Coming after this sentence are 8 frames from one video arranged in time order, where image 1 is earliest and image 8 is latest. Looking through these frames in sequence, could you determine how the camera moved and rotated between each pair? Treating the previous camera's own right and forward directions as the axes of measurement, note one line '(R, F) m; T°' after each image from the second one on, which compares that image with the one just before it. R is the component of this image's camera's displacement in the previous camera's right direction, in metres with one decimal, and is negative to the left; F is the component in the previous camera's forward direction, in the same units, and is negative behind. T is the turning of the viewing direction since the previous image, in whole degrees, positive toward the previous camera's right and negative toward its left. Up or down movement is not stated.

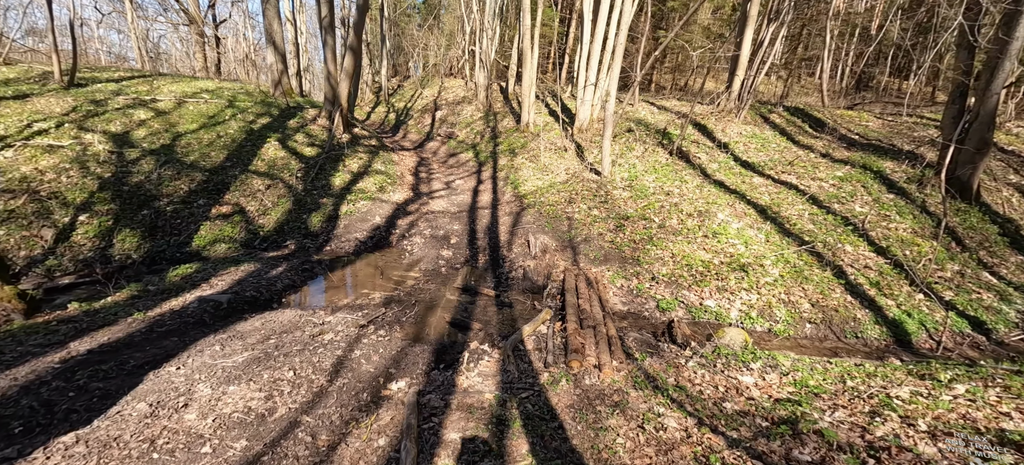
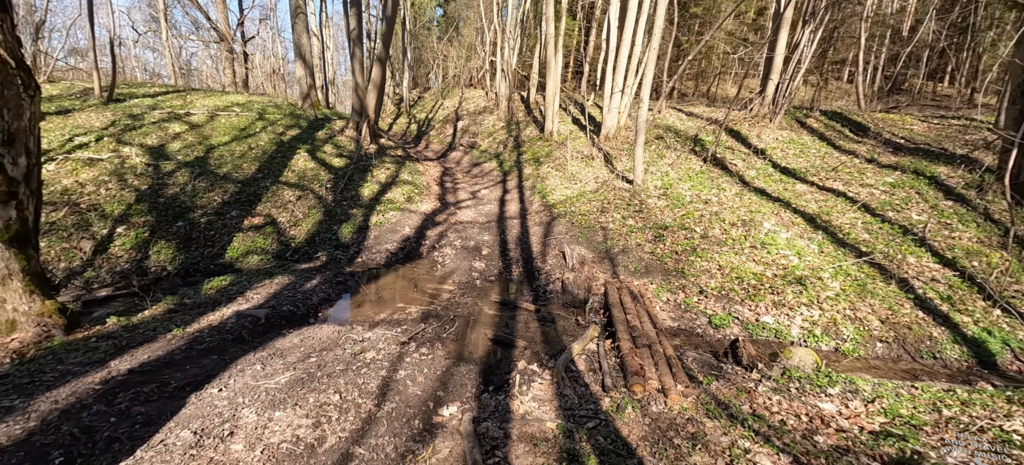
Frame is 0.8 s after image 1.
(-0.2, +0.1) m; -2°
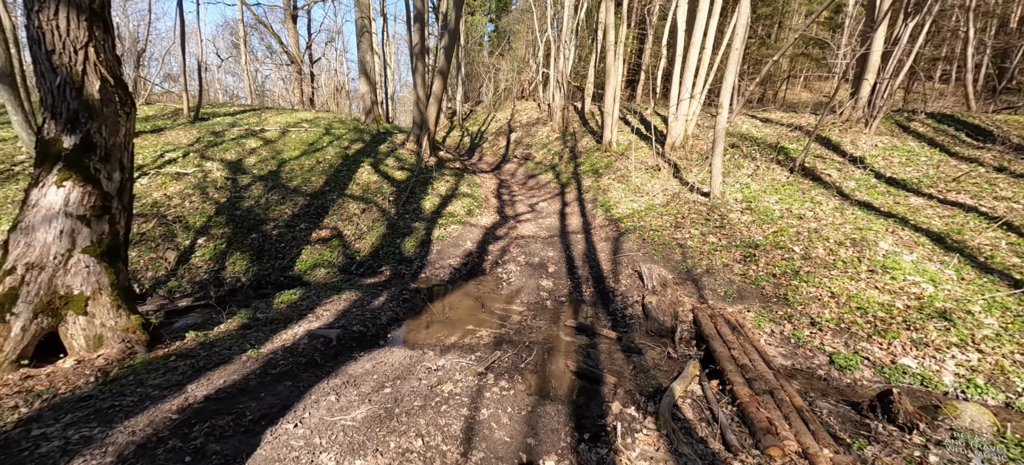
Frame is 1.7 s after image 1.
(-0.2, +0.3) m; -6°
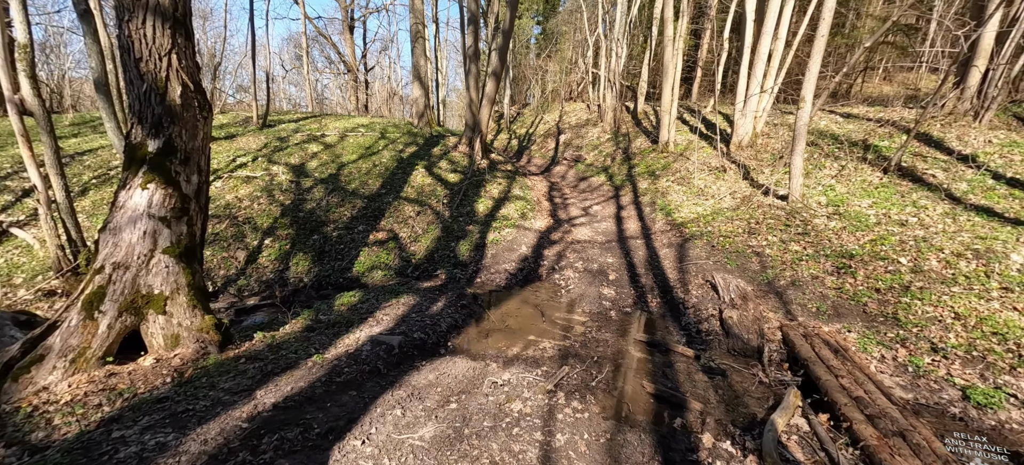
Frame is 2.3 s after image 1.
(-0.2, +0.2) m; -6°
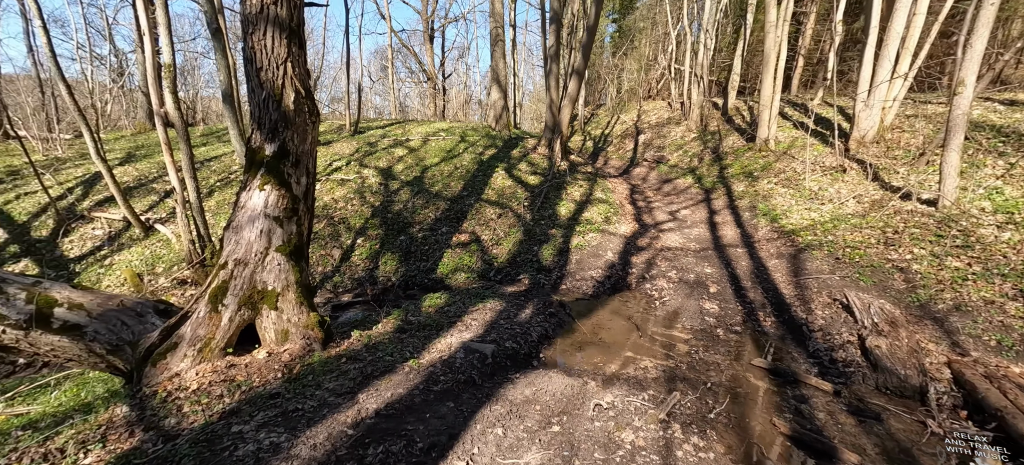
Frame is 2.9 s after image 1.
(-0.2, +0.3) m; -9°
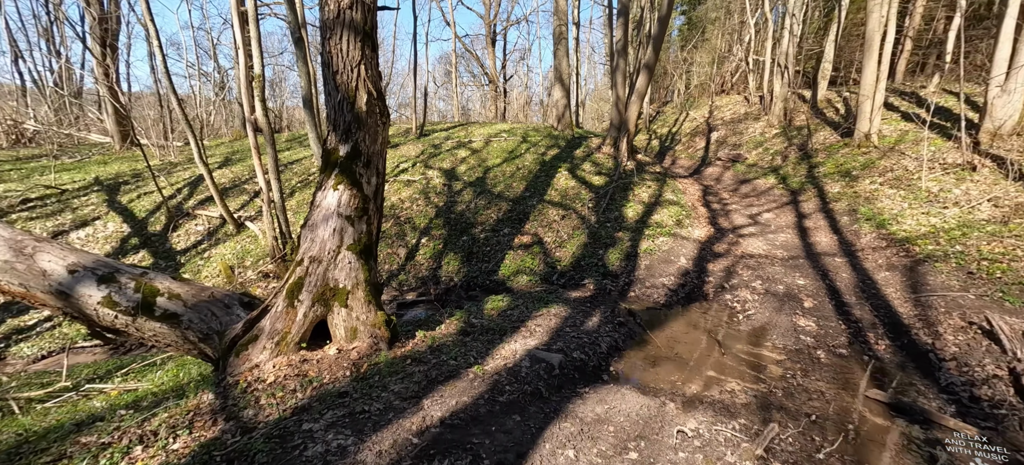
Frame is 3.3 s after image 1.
(-0.1, +0.3) m; -7°
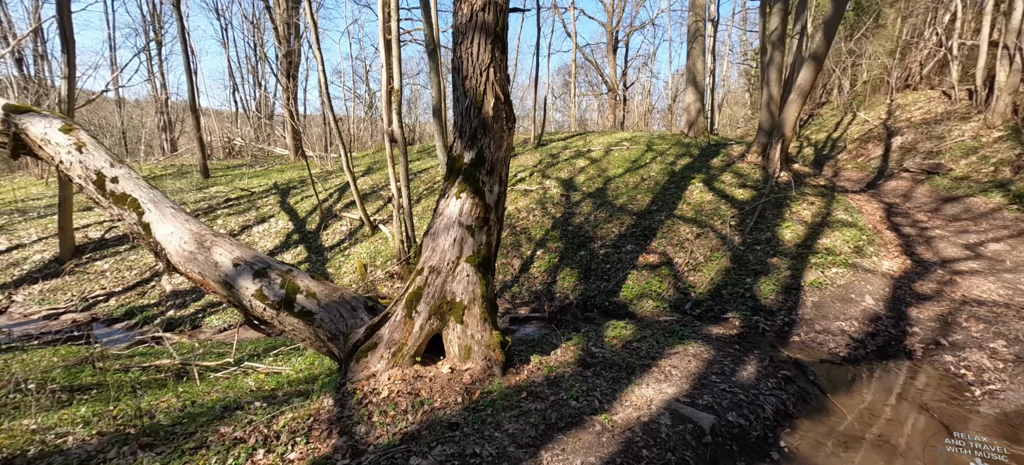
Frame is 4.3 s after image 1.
(-0.2, +0.8) m; -14°
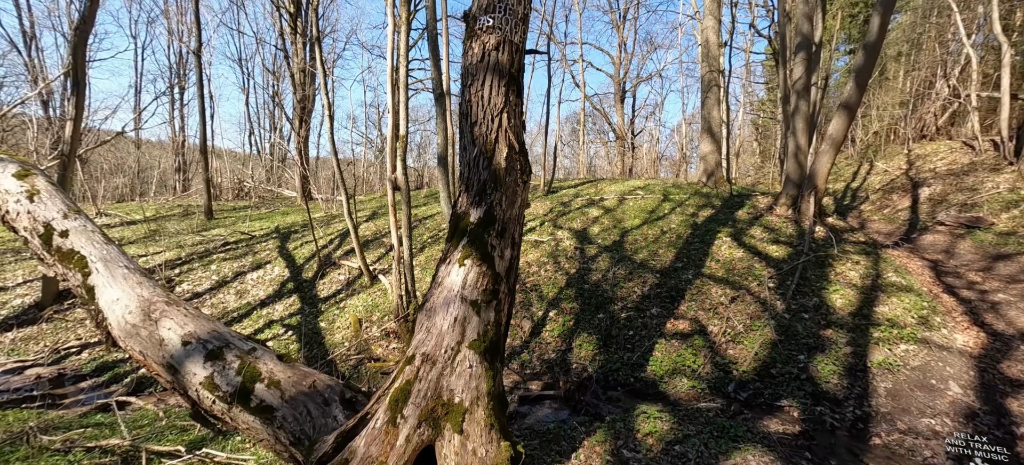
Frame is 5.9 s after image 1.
(-0.1, +1.1) m; -1°
